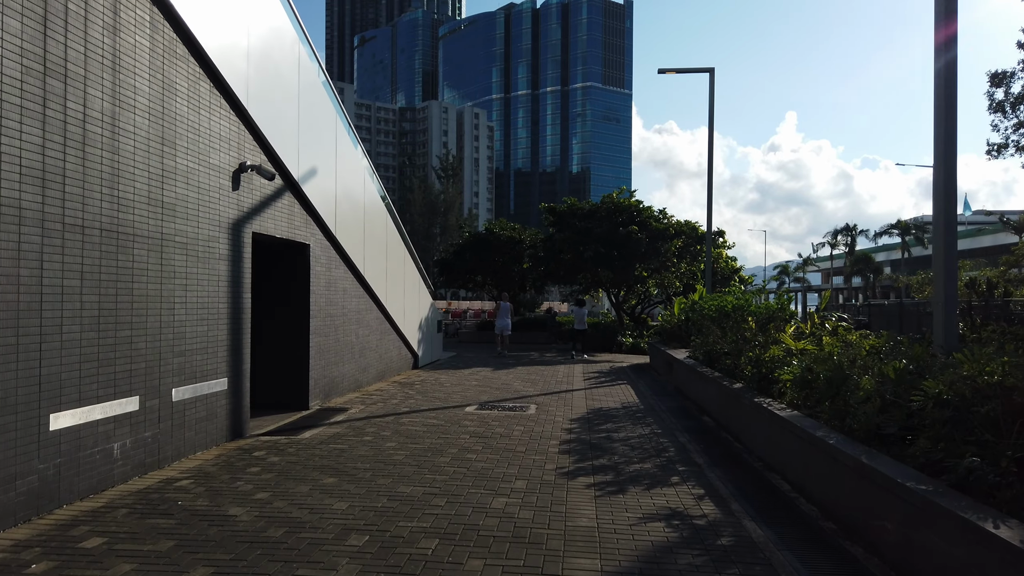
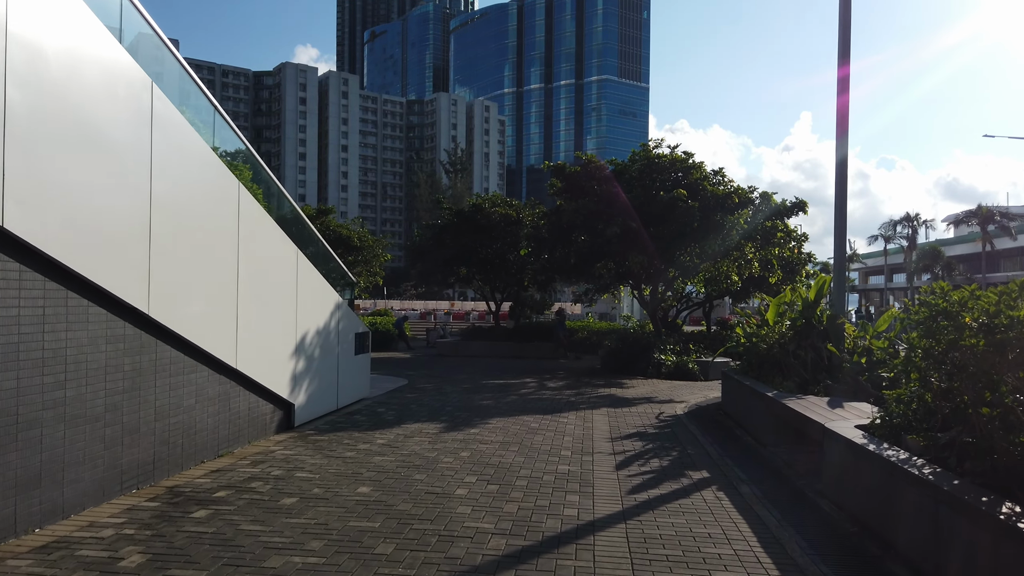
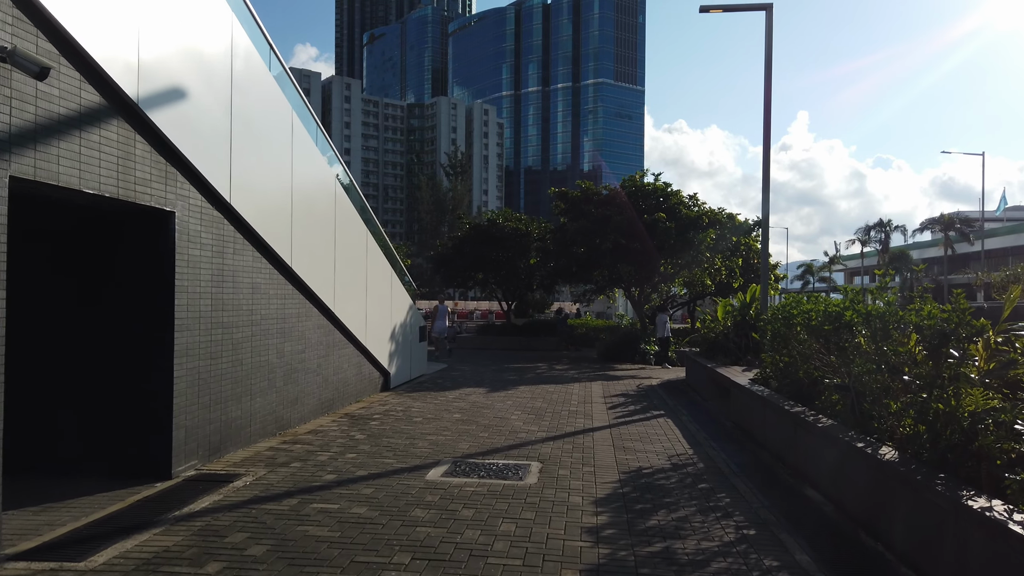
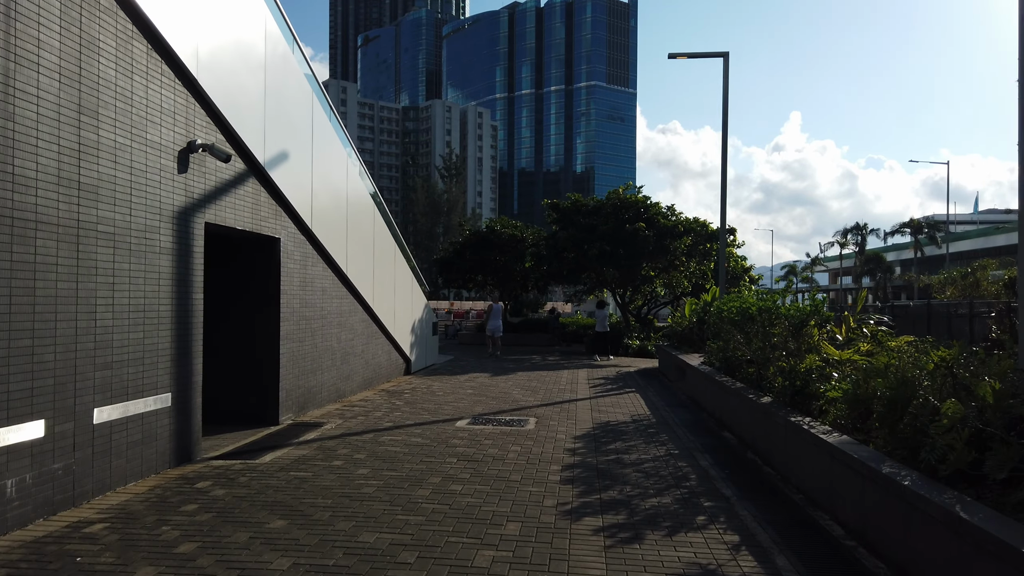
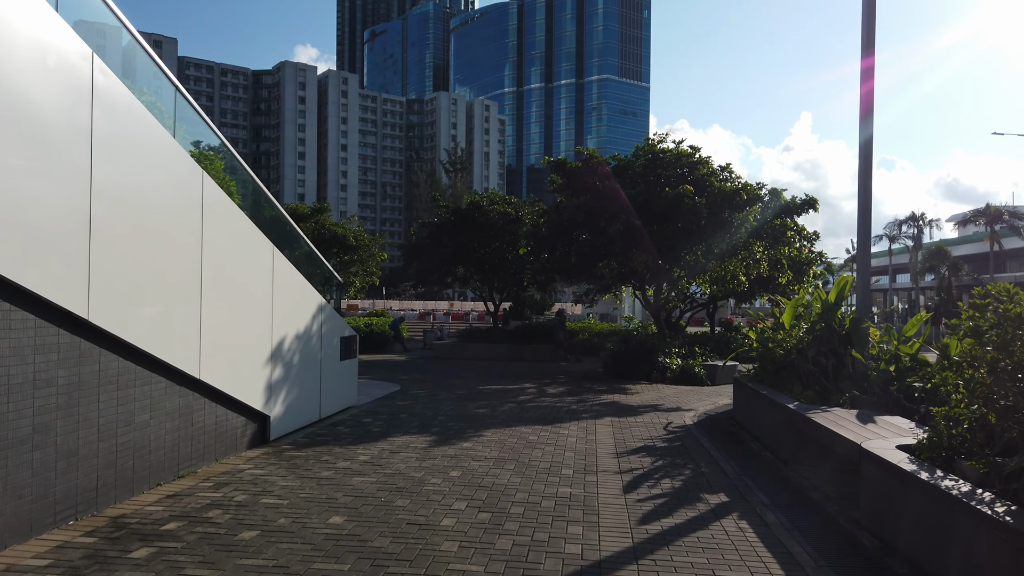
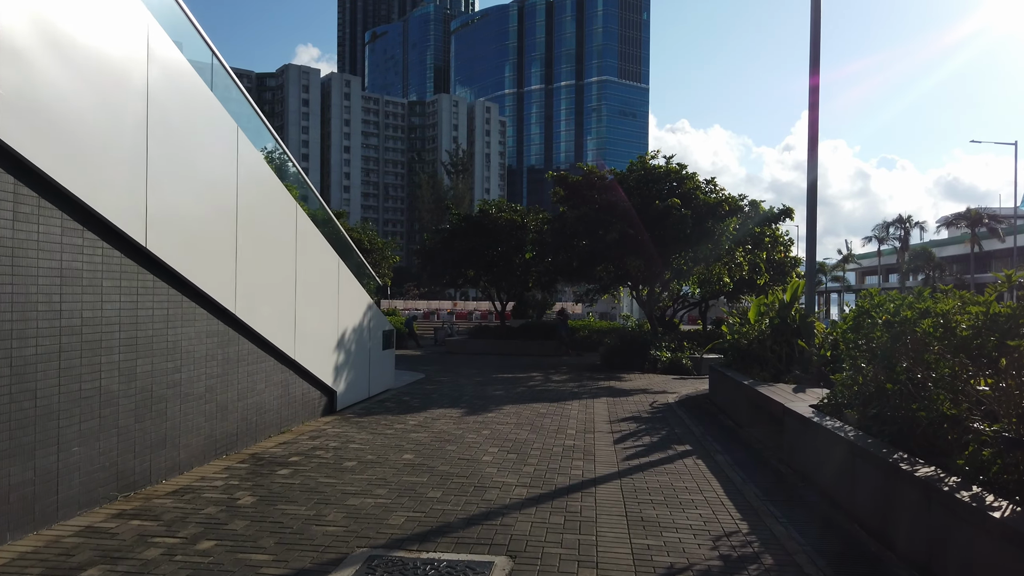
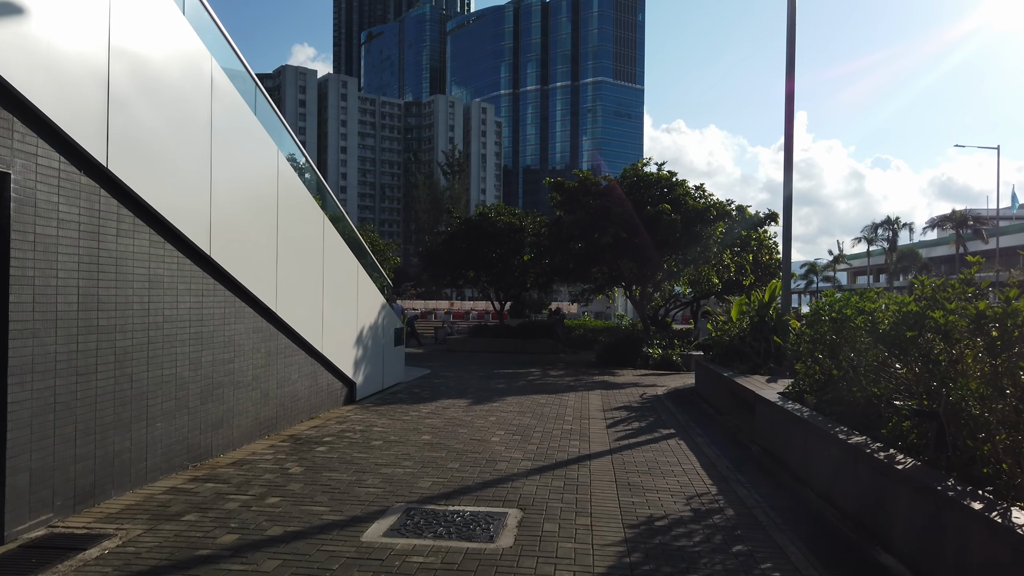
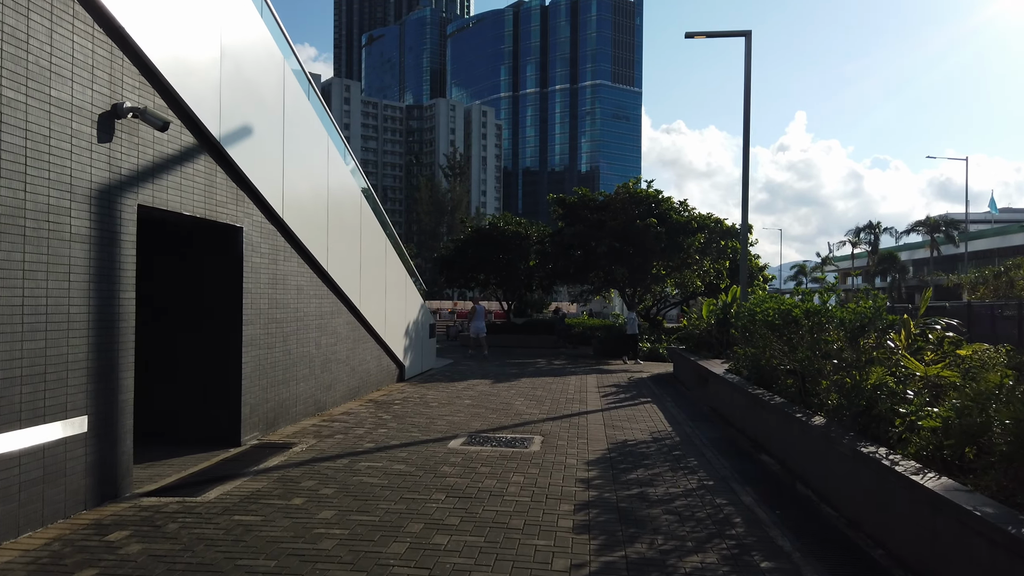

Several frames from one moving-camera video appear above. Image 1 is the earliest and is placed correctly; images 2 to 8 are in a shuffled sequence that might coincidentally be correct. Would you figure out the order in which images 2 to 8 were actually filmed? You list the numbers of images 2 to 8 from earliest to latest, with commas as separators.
4, 8, 3, 7, 6, 2, 5
